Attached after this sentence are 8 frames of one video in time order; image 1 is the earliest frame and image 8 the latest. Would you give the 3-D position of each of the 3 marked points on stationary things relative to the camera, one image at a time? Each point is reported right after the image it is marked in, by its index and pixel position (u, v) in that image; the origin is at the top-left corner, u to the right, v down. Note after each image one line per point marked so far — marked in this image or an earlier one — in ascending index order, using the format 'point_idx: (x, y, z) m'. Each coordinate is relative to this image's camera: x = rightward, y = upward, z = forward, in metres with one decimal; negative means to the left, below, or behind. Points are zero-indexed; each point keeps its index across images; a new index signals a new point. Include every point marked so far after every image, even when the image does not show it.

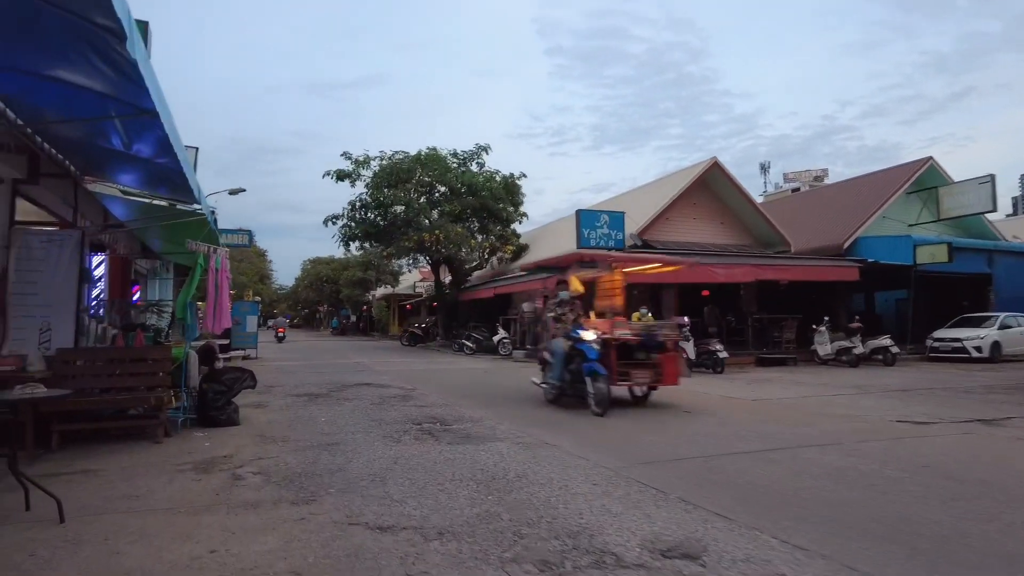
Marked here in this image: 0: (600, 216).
0: (+2.7, +2.2, +19.5) m
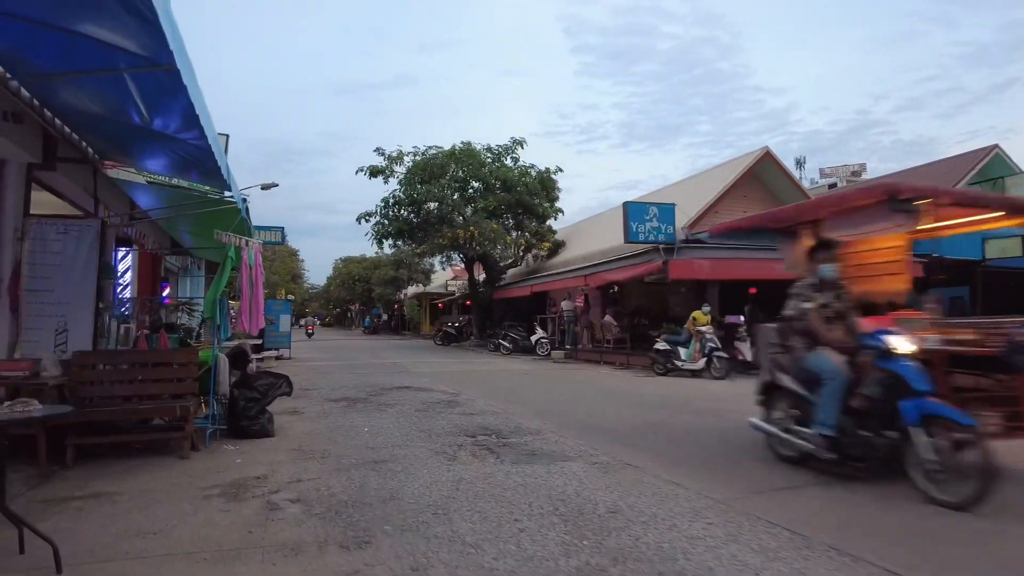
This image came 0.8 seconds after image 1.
0: (+3.9, +2.3, +18.4) m
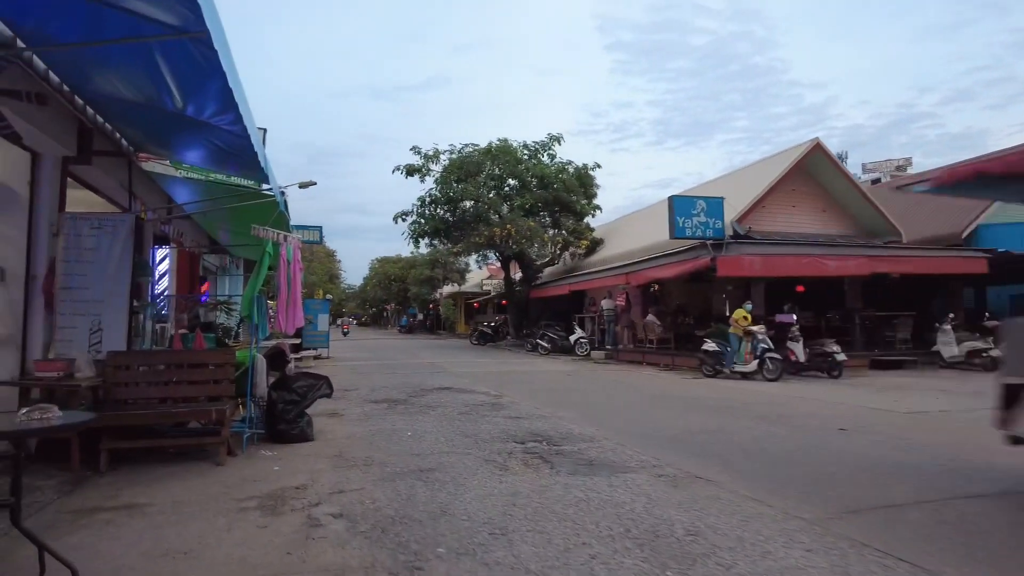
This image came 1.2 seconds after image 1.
0: (+5.0, +2.3, +17.7) m
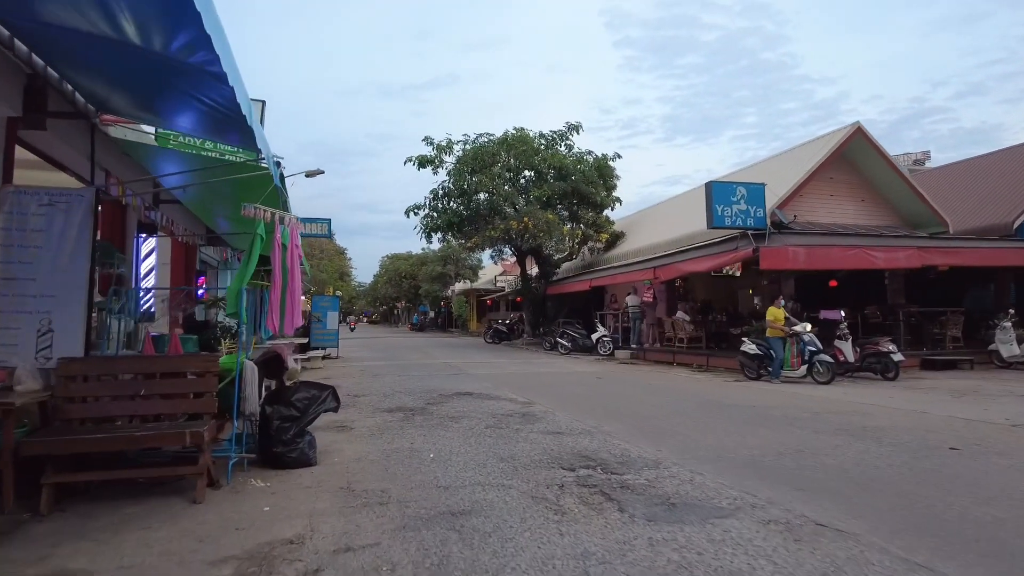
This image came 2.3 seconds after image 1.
0: (+5.5, +2.5, +16.3) m
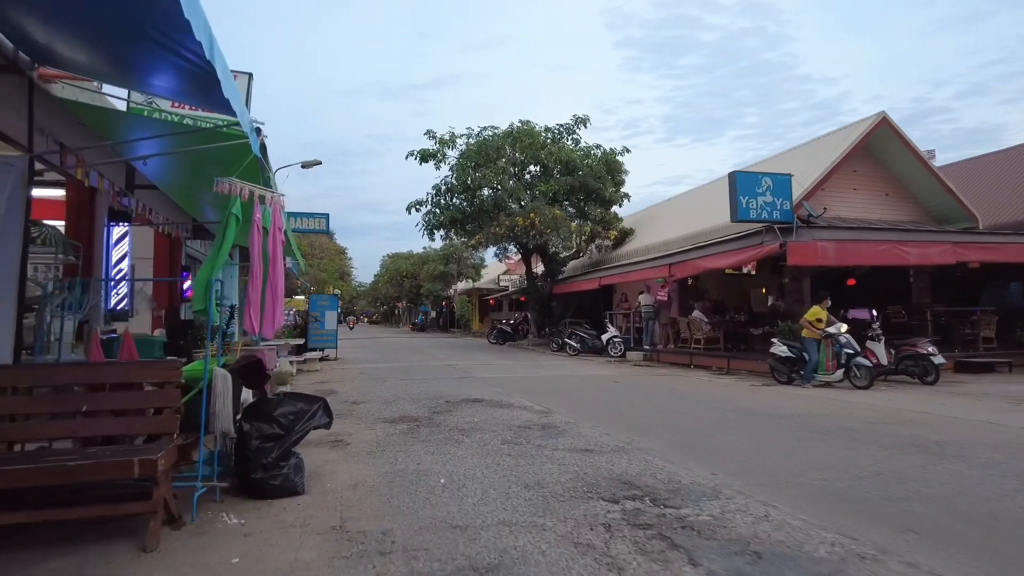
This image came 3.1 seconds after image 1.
0: (+5.7, +2.5, +15.2) m
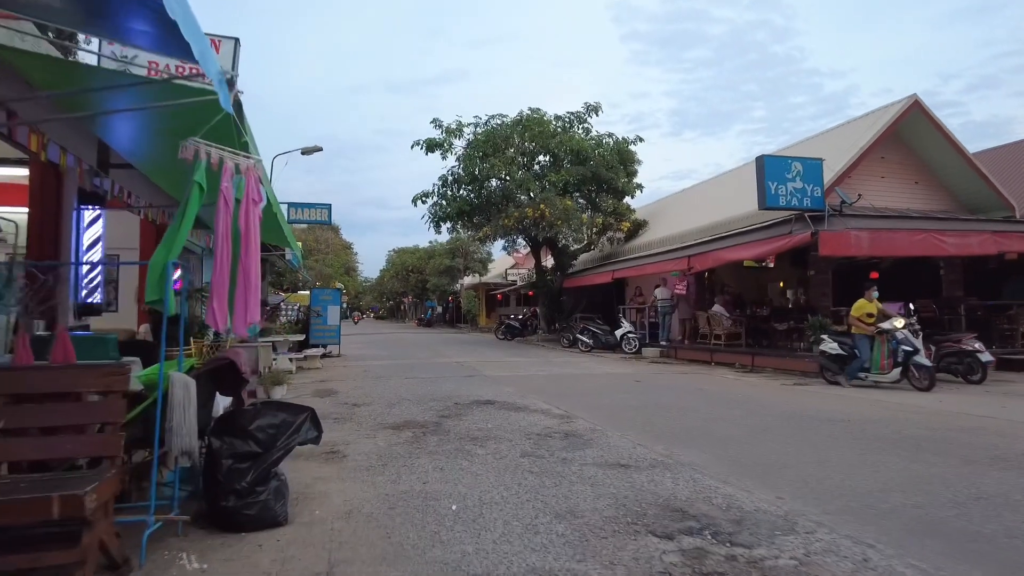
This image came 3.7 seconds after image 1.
0: (+6.0, +2.7, +14.2) m
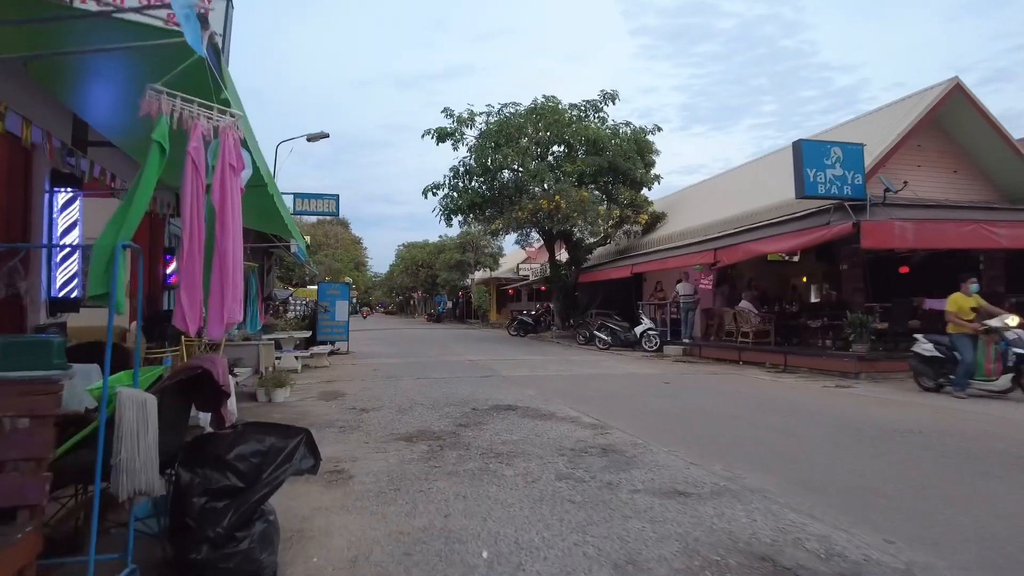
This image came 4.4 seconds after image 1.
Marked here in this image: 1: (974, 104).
0: (+6.4, +2.8, +13.3) m
1: (+11.9, +4.8, +17.1) m
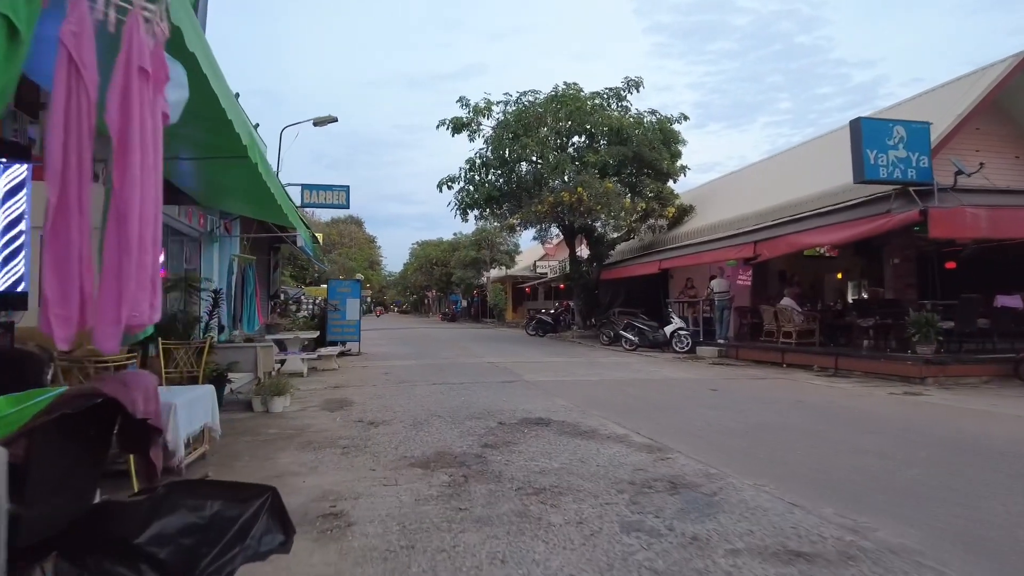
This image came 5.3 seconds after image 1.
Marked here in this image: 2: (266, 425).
0: (+6.8, +2.9, +11.9) m
1: (+12.5, +4.9, +15.6) m
2: (-2.9, -1.6, +7.7) m
